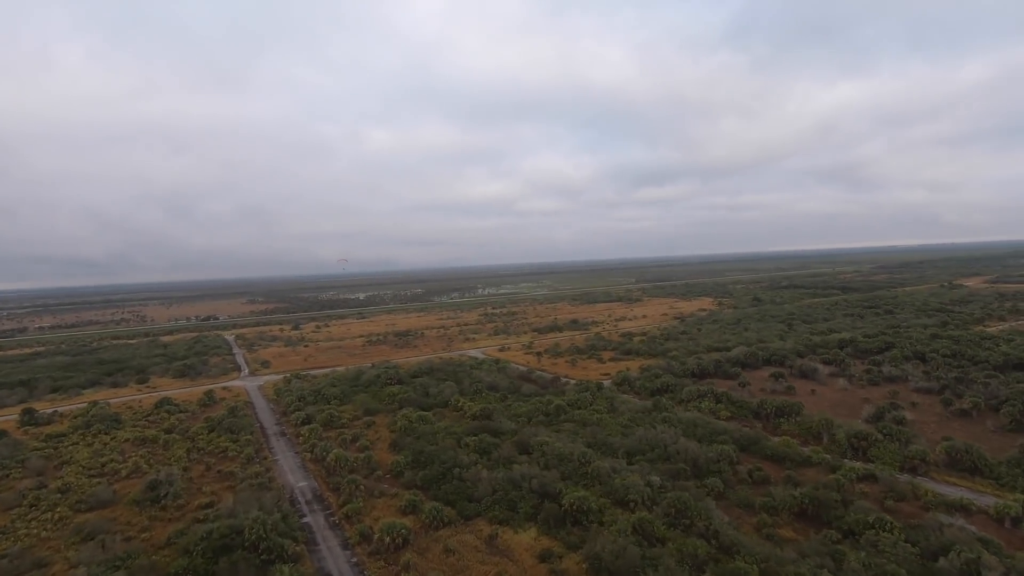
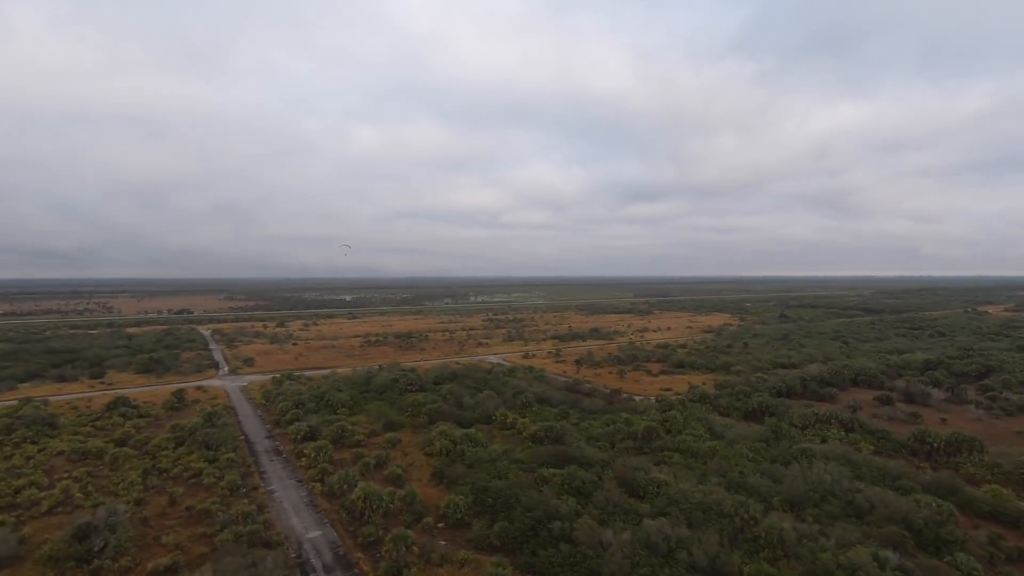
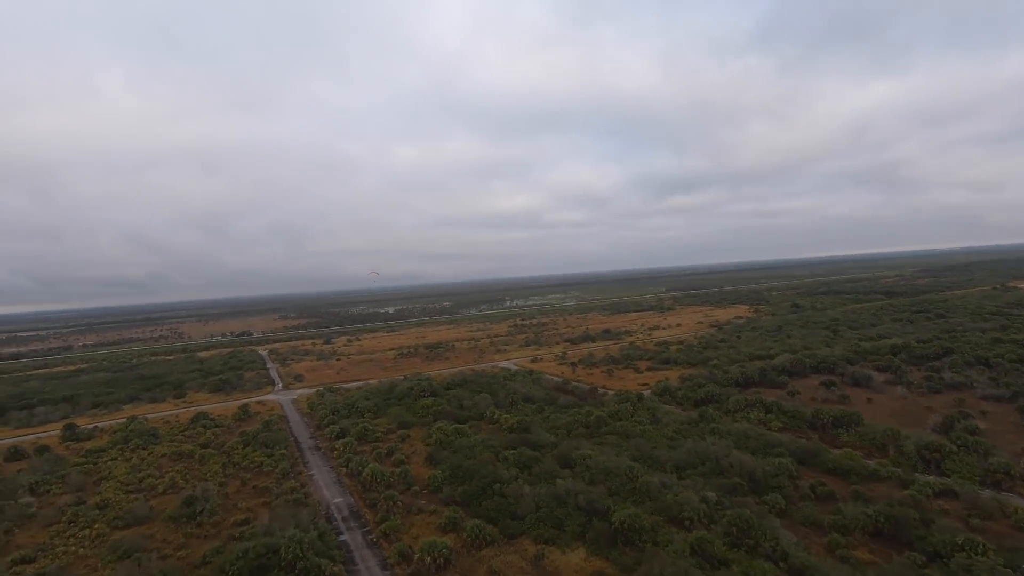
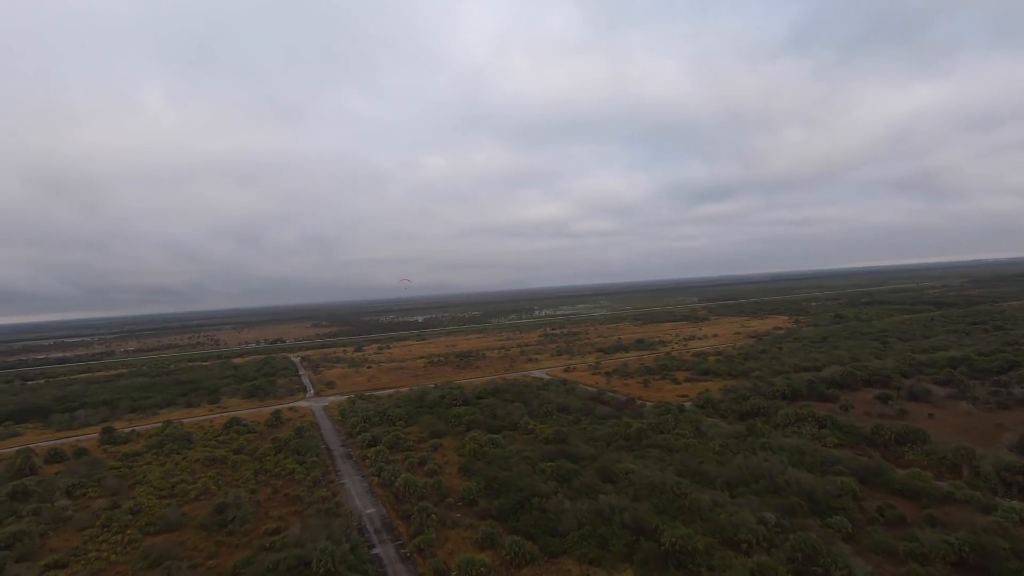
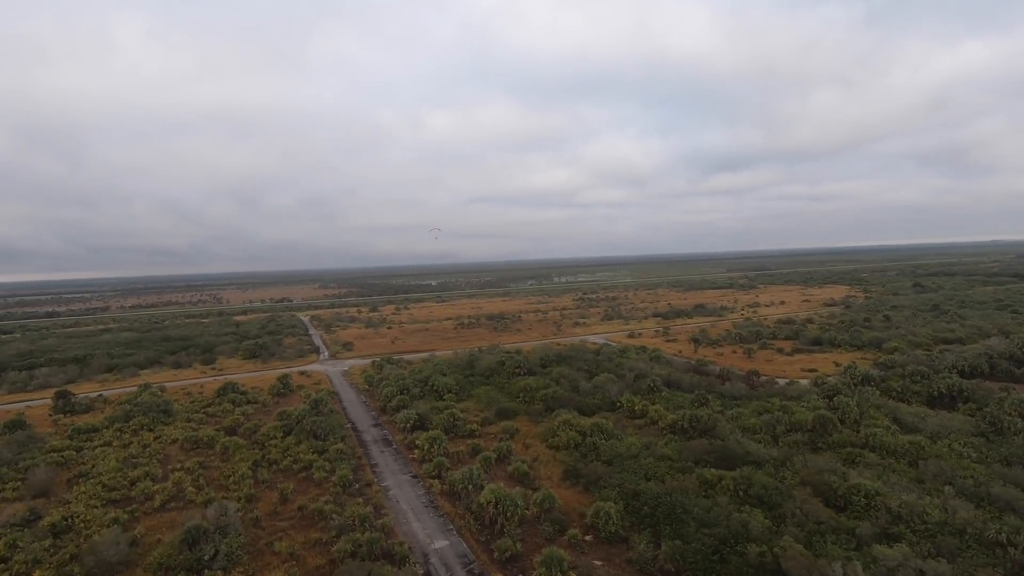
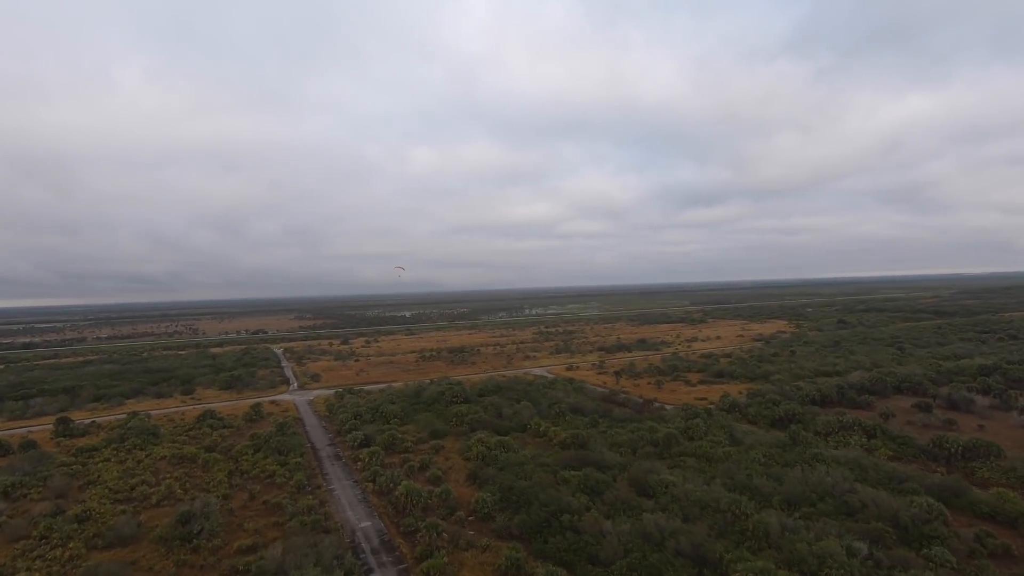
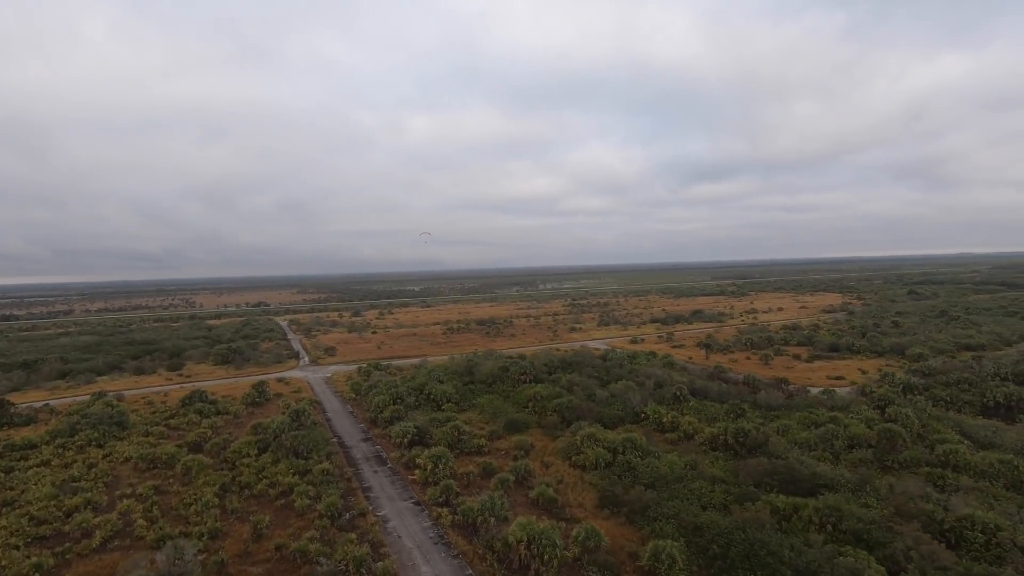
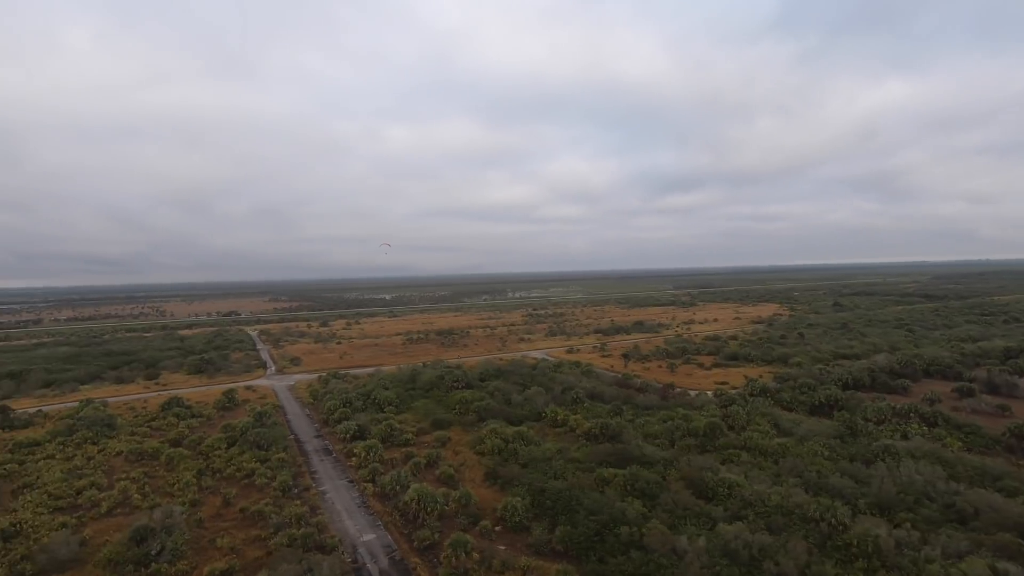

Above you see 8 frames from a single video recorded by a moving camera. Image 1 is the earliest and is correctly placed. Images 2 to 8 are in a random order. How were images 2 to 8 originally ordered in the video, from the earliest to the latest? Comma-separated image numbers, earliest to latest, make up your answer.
3, 4, 6, 2, 8, 5, 7
